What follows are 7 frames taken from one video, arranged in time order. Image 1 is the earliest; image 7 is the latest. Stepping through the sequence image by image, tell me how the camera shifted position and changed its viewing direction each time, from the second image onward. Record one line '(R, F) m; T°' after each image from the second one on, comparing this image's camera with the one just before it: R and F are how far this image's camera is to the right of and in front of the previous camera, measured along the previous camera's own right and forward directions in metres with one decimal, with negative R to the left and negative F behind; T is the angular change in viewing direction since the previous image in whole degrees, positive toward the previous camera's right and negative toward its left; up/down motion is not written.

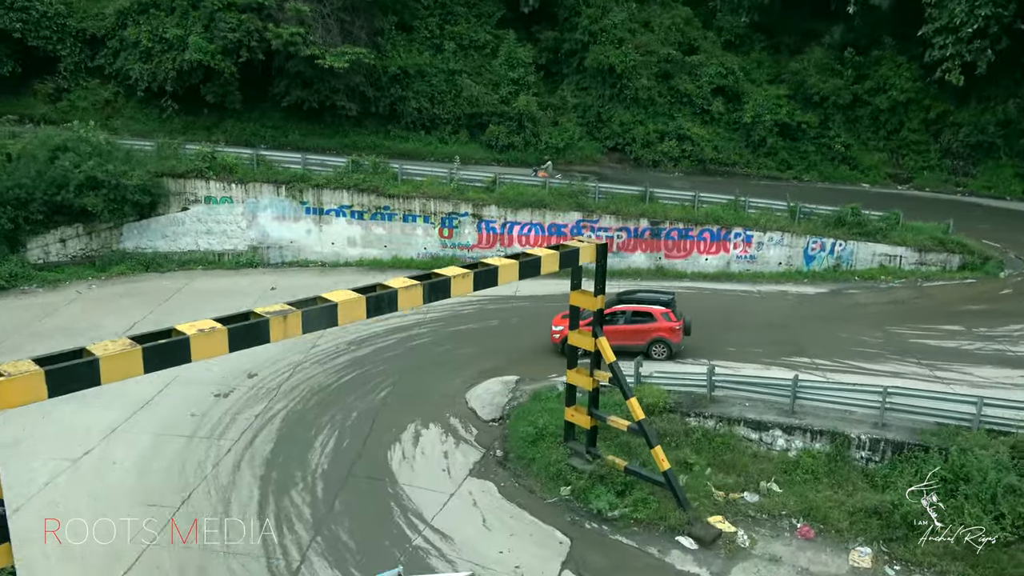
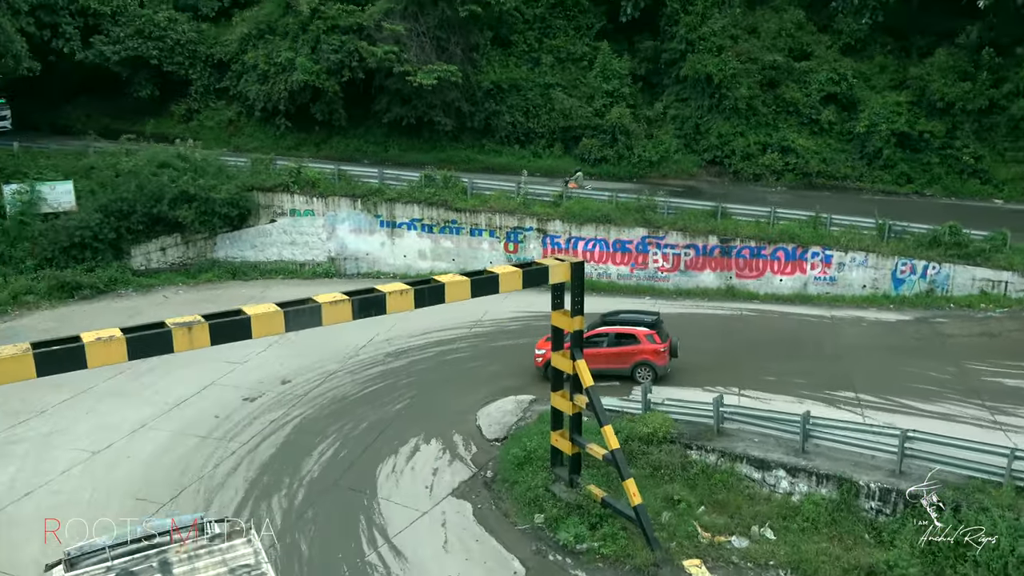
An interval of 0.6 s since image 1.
(+2.4, +0.5) m; -12°
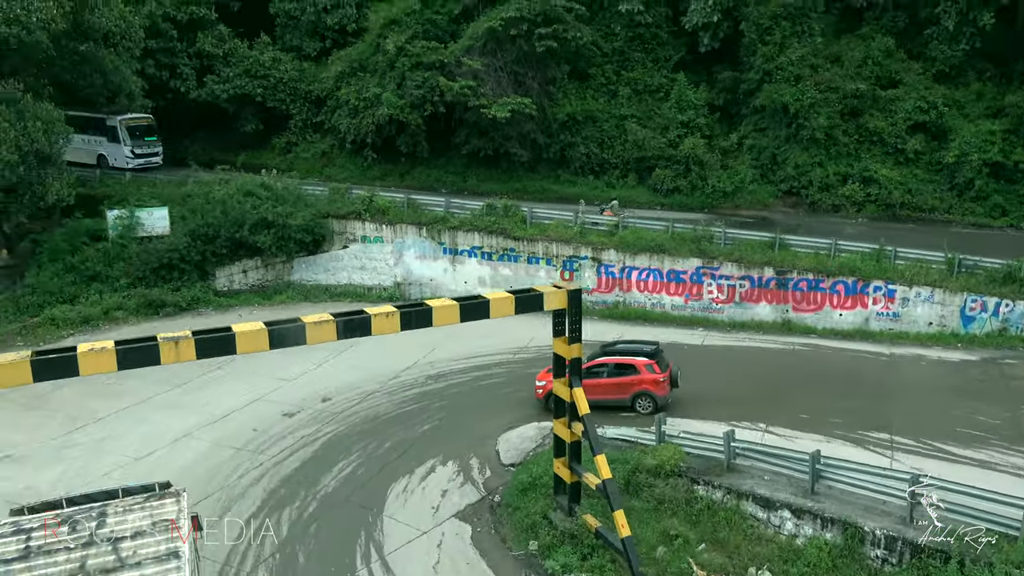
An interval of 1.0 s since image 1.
(+1.5, 0.0) m; -8°
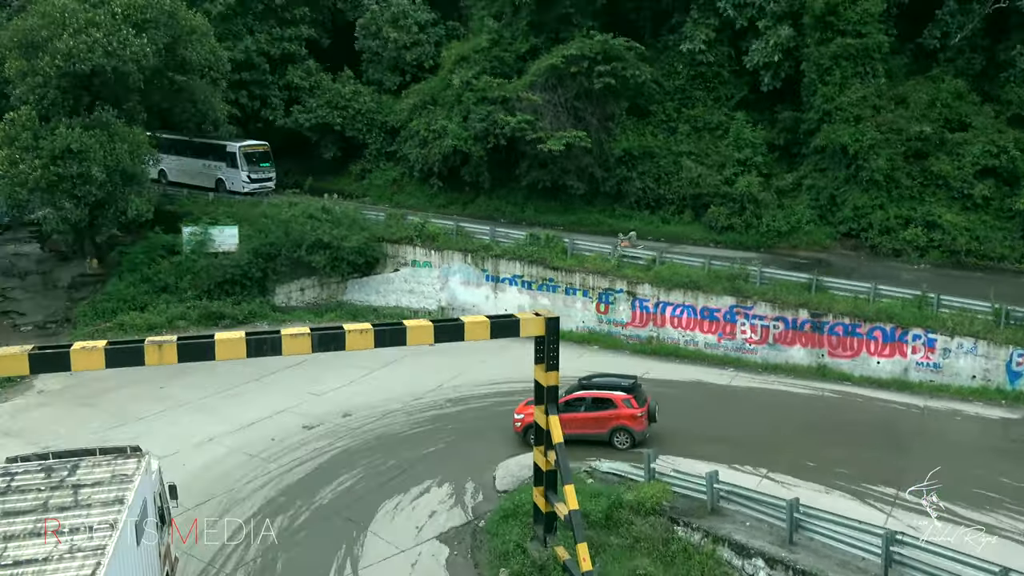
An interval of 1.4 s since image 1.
(+1.4, -0.1) m; -7°
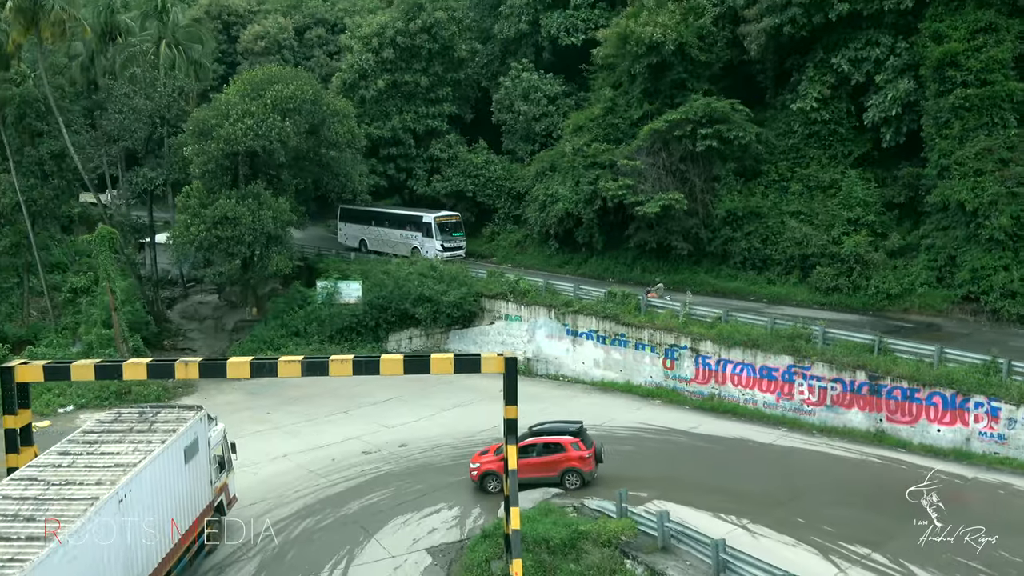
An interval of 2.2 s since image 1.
(+3.1, -0.7) m; -14°
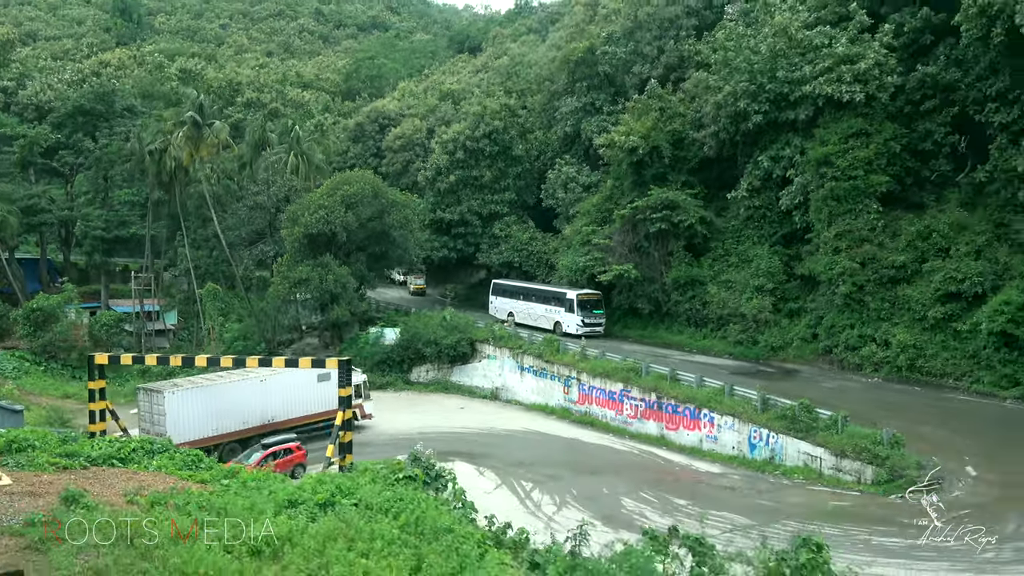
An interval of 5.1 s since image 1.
(+8.9, -6.8) m; -15°
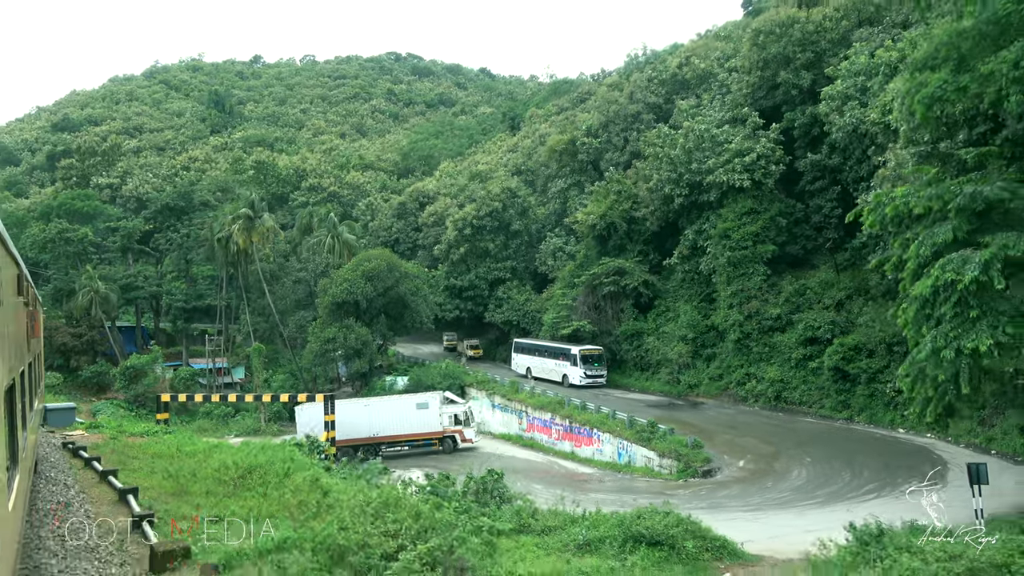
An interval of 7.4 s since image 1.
(+5.2, -7.7) m; -6°
